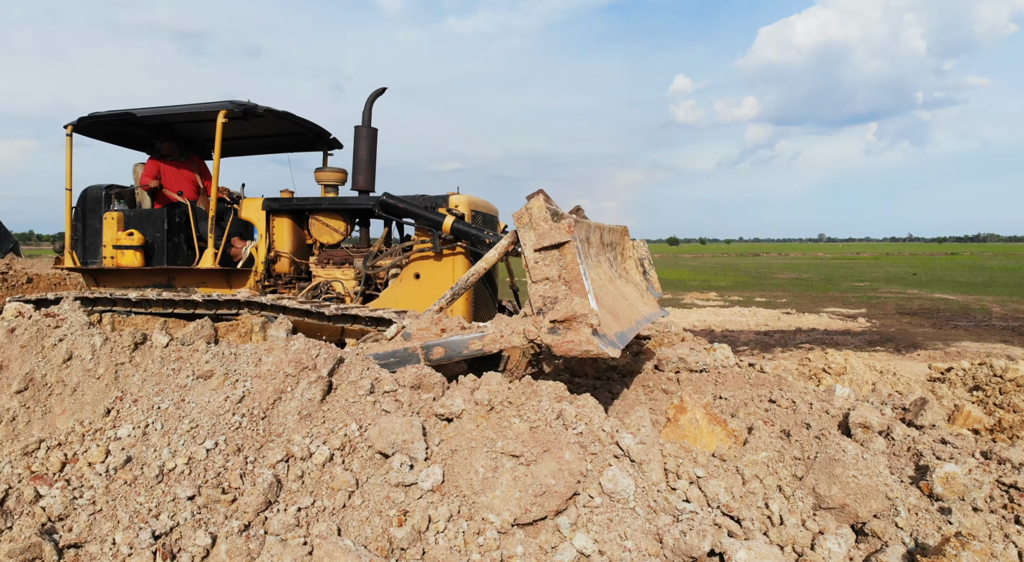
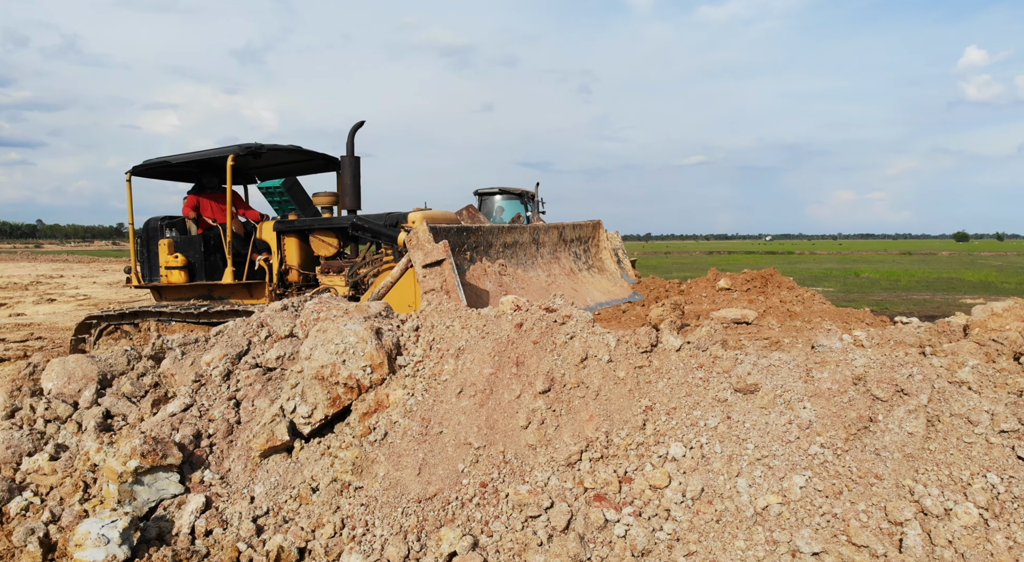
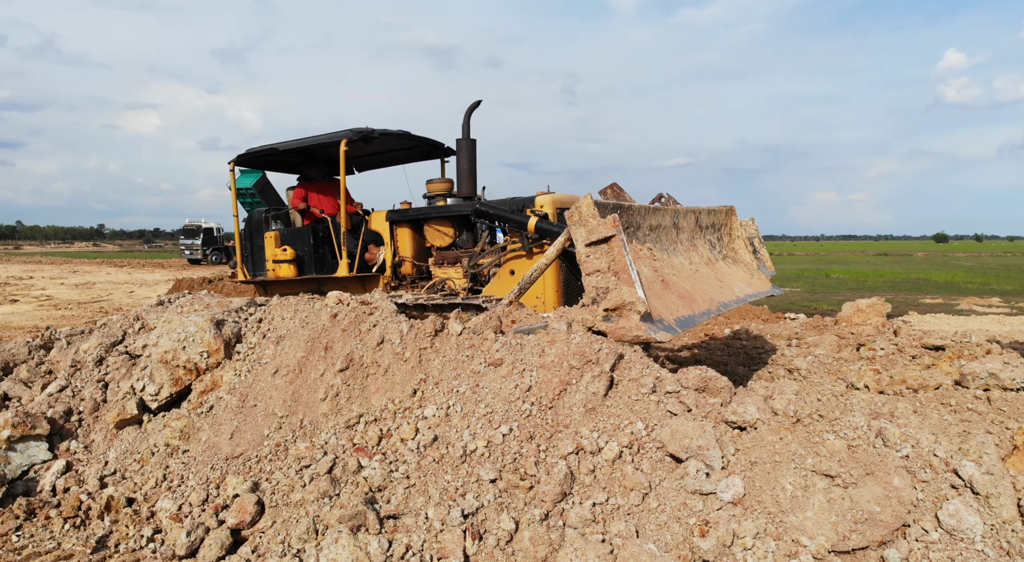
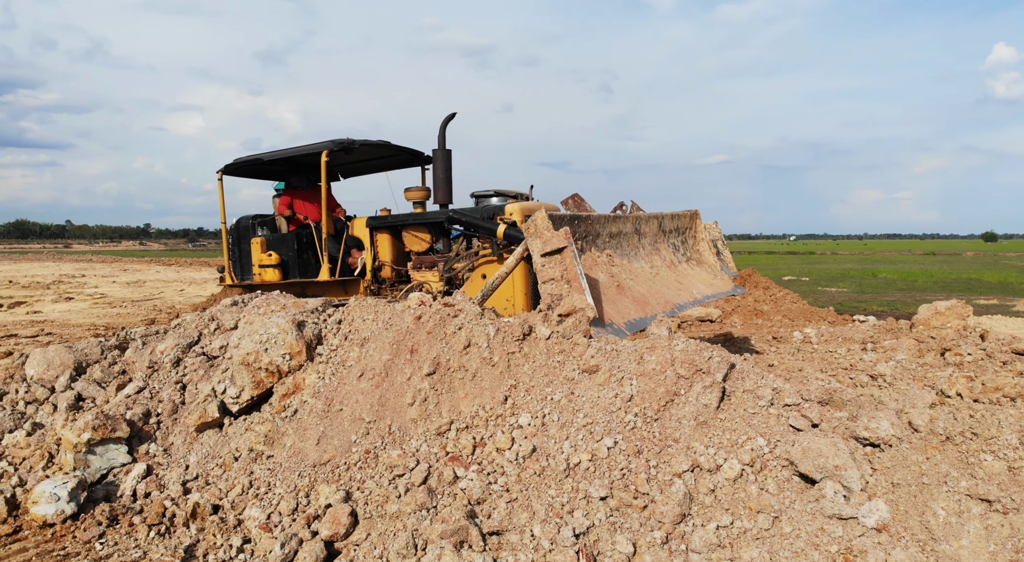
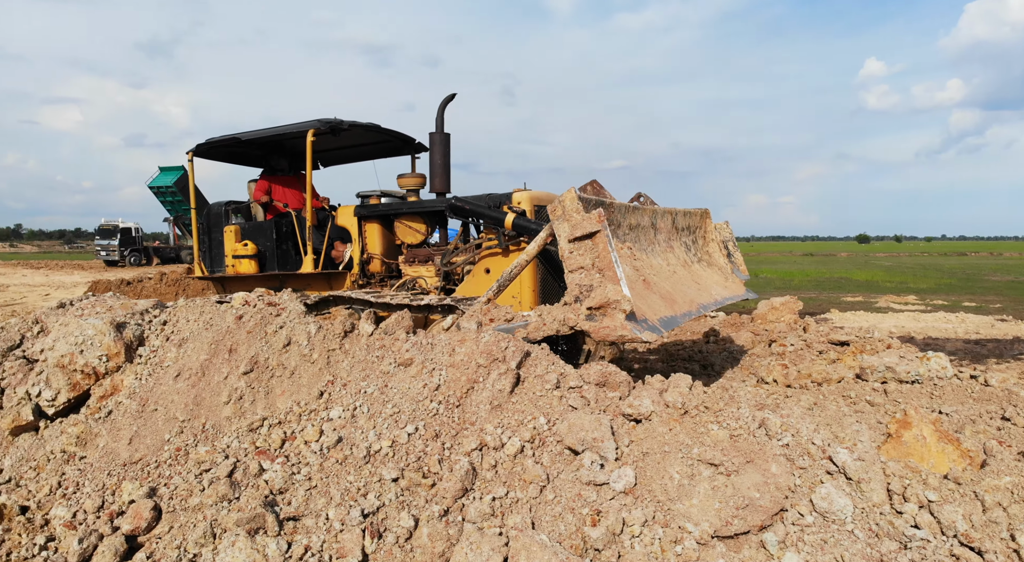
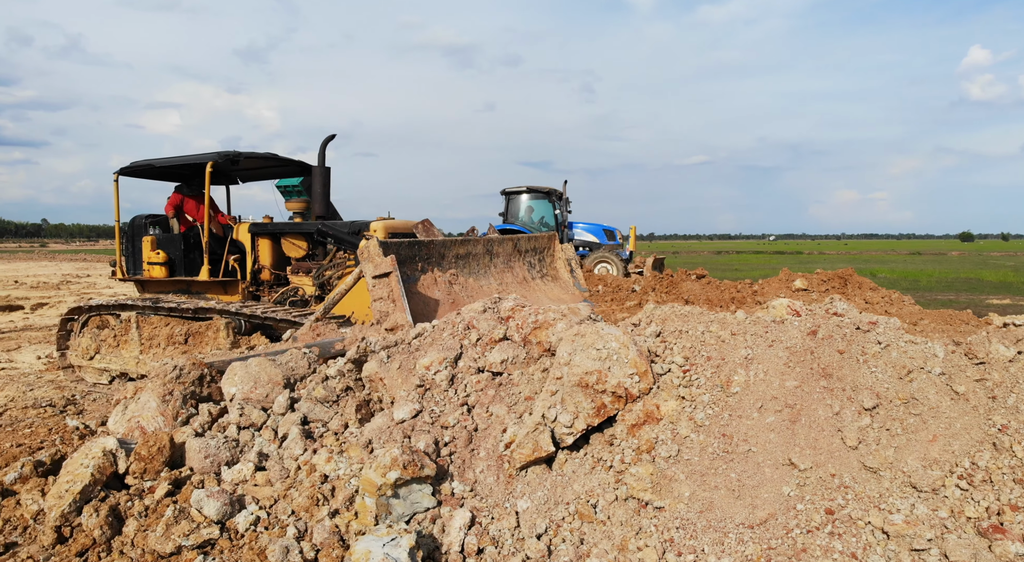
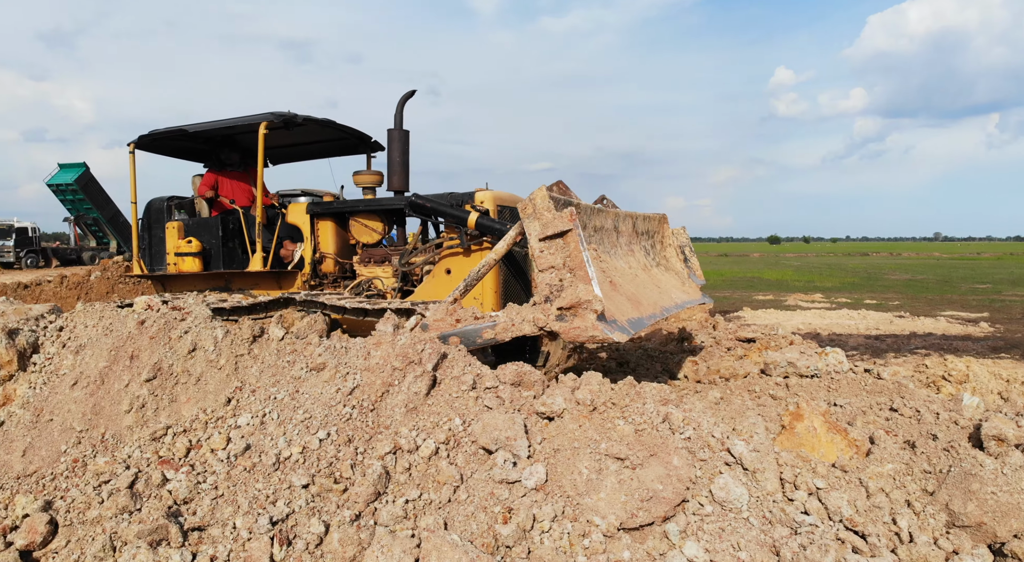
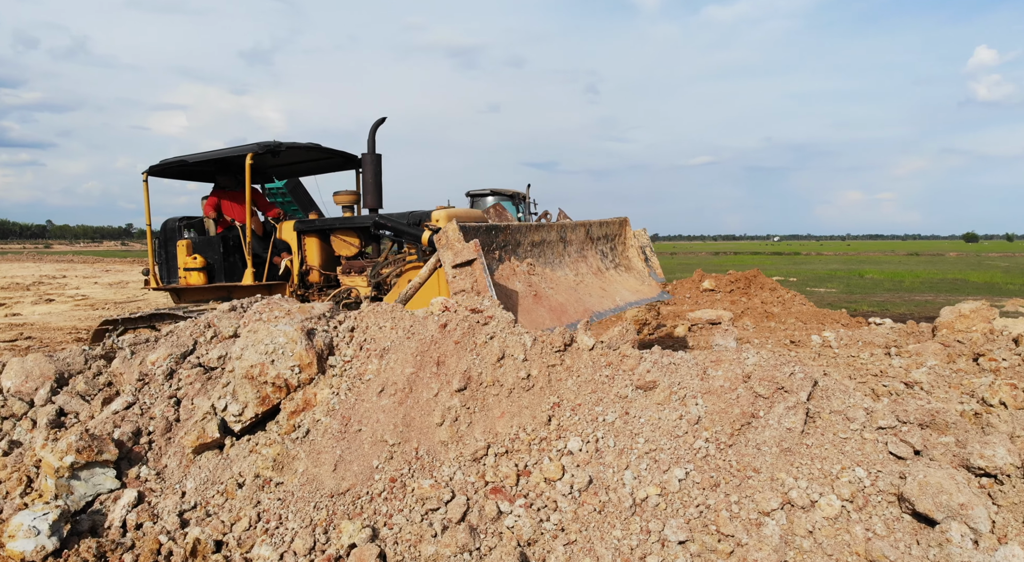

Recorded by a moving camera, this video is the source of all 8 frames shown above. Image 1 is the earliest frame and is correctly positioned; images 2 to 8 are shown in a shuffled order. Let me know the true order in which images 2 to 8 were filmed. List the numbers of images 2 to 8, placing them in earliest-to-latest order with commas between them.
7, 5, 3, 4, 8, 2, 6
